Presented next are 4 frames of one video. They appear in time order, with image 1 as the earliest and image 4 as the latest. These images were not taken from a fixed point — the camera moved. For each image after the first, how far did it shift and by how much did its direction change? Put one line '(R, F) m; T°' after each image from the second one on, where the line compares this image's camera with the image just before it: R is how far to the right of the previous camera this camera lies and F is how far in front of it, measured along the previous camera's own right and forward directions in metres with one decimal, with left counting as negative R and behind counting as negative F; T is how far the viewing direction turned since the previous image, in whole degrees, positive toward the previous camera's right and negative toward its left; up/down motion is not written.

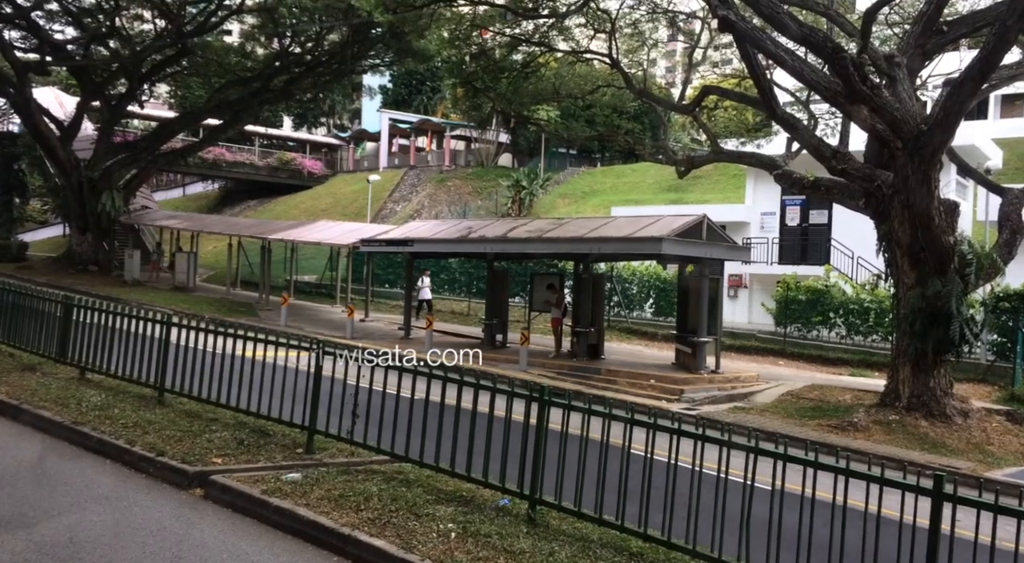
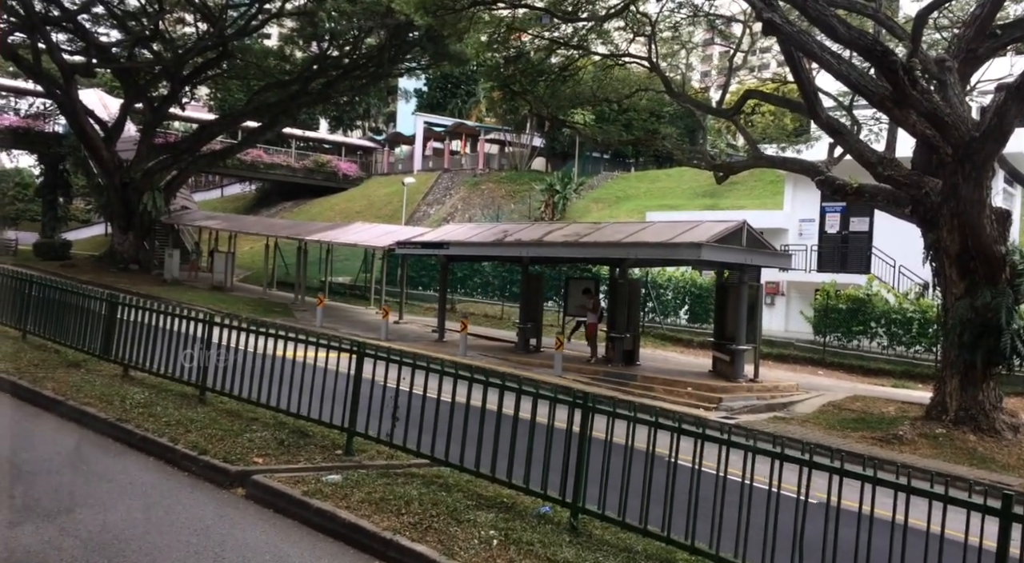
(-0.1, +0.1) m; -2°
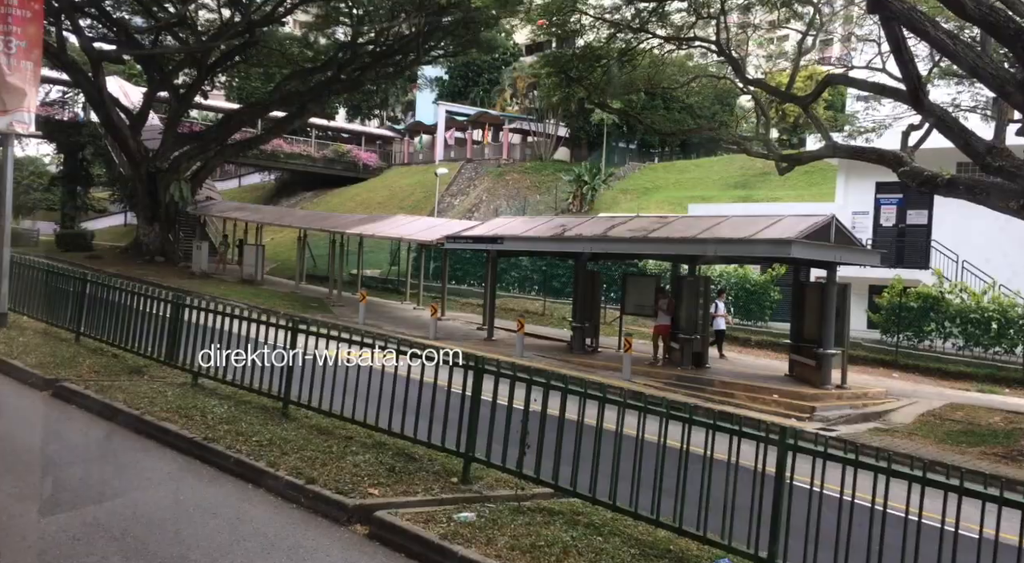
(-1.1, +1.0) m; 0°
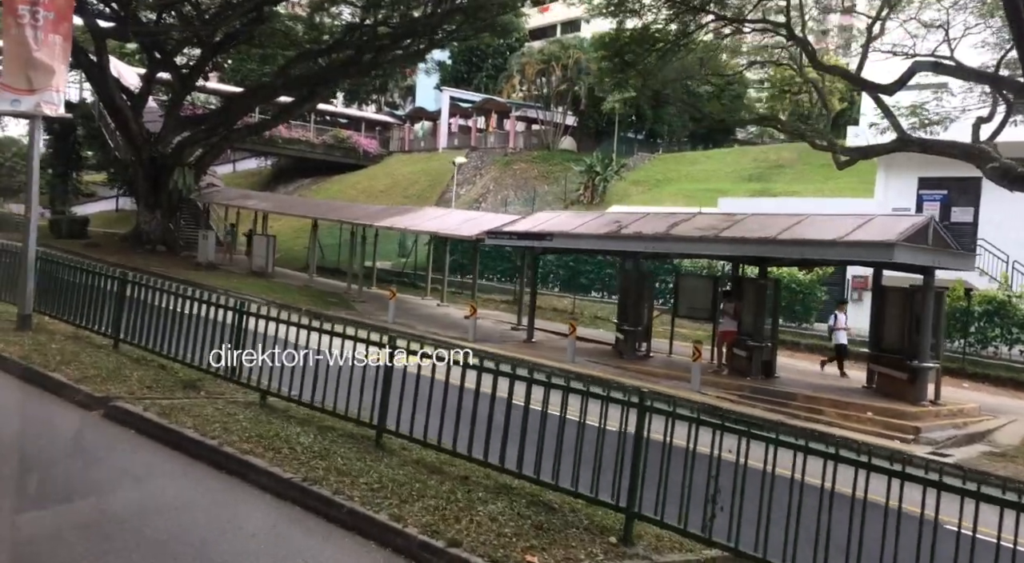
(-1.3, +1.3) m; +1°
